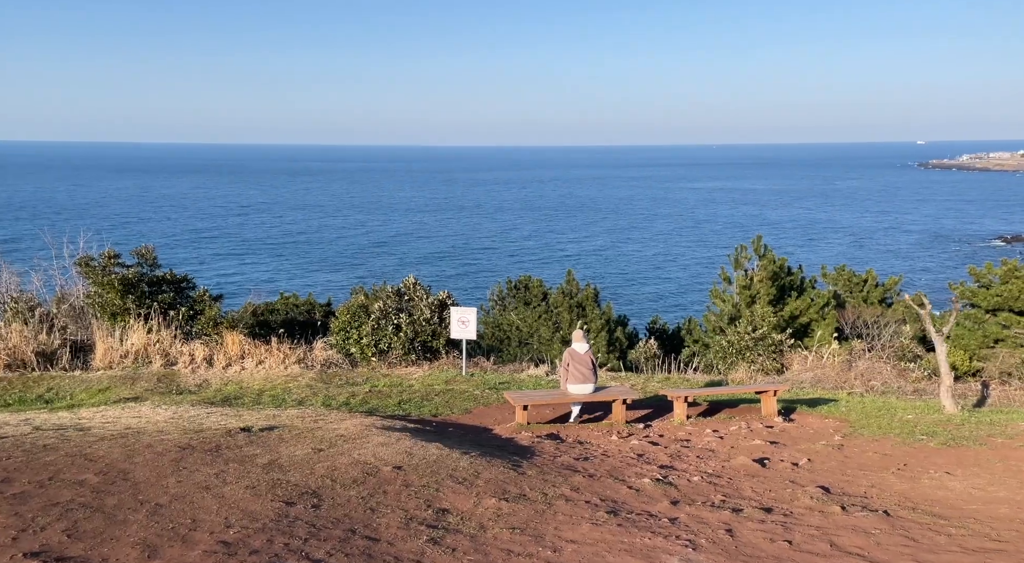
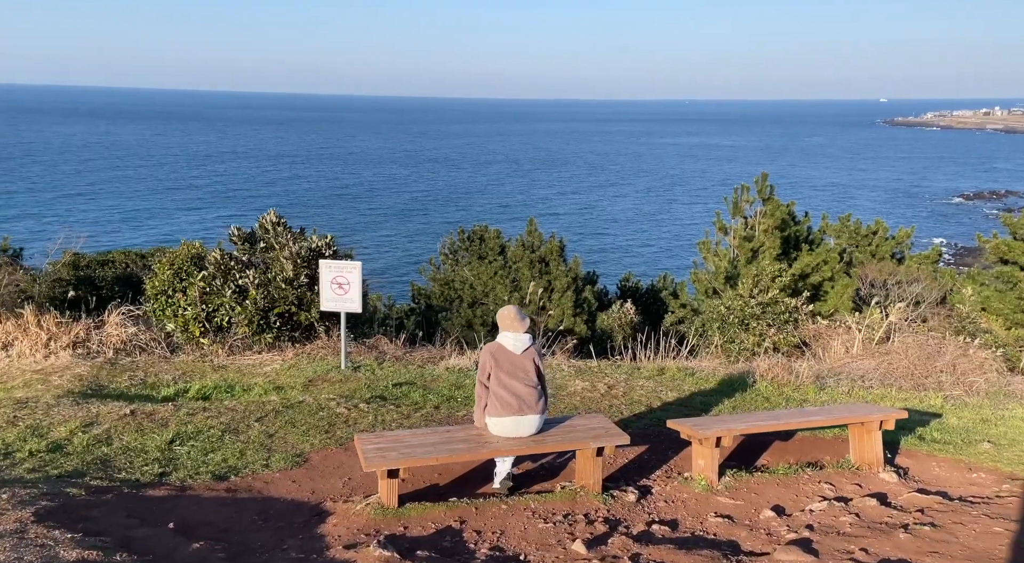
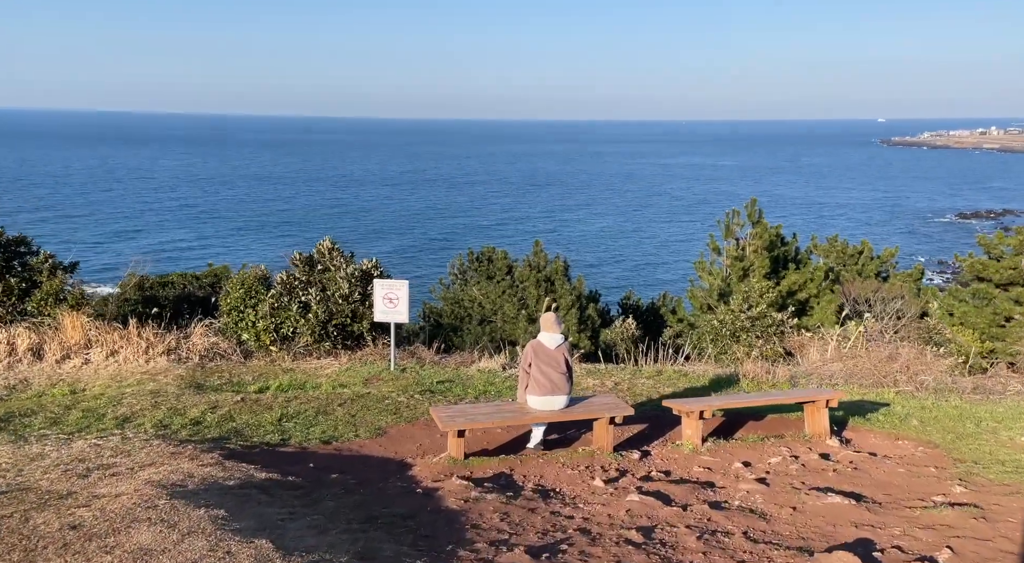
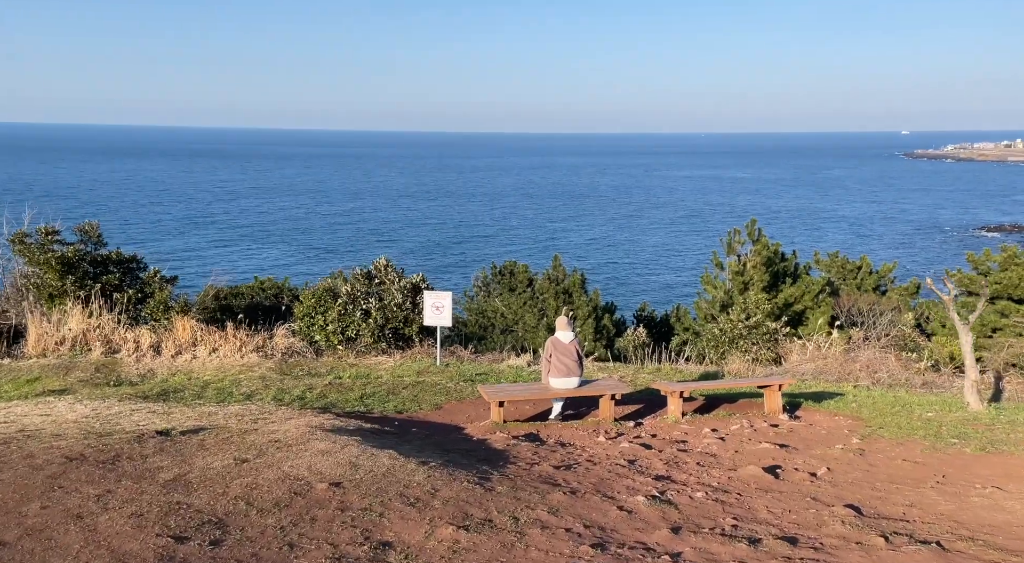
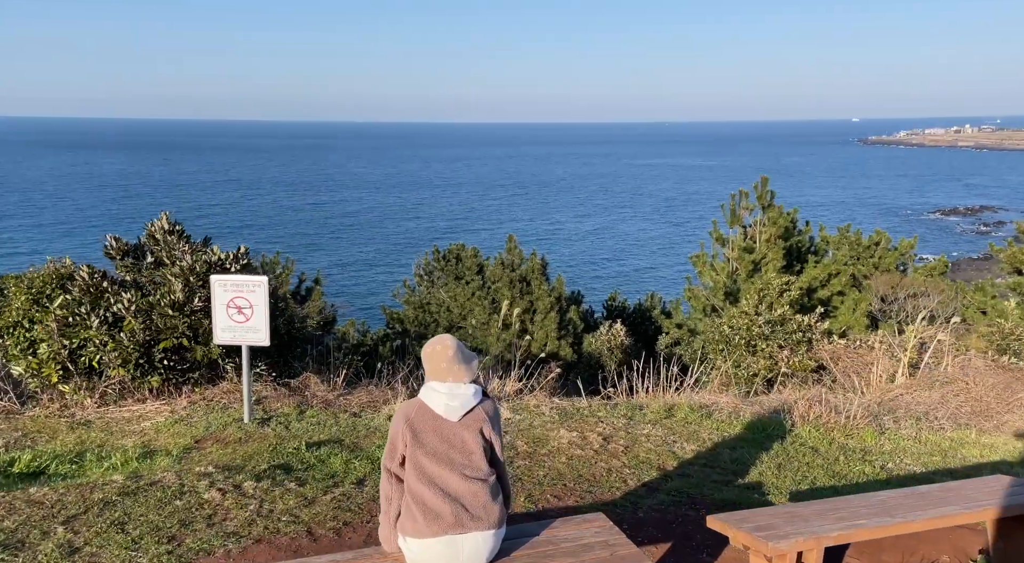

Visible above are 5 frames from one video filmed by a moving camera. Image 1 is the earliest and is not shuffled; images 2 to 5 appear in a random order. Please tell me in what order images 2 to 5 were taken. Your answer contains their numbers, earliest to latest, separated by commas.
4, 3, 2, 5
